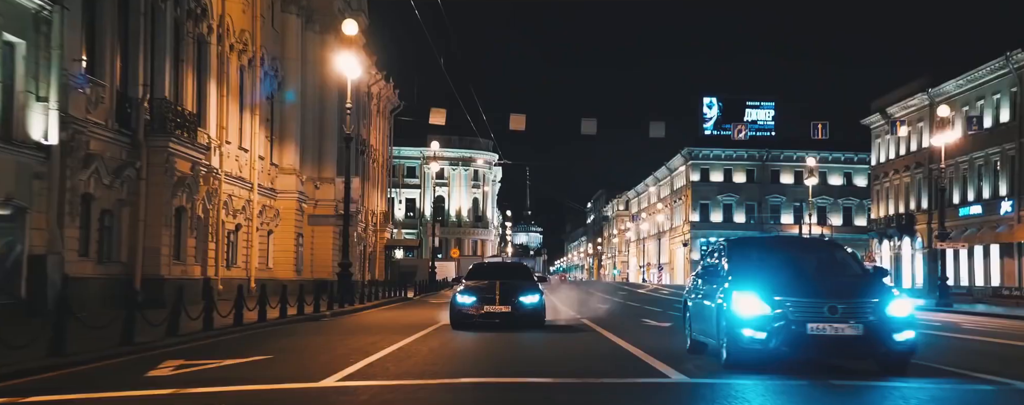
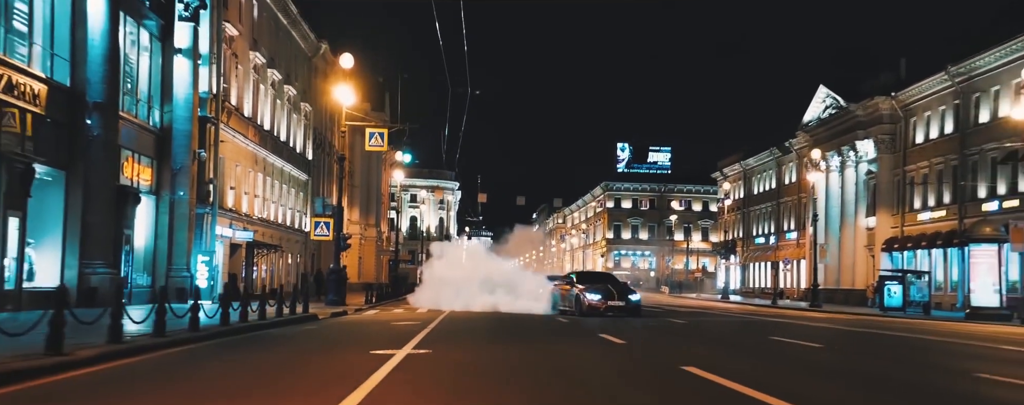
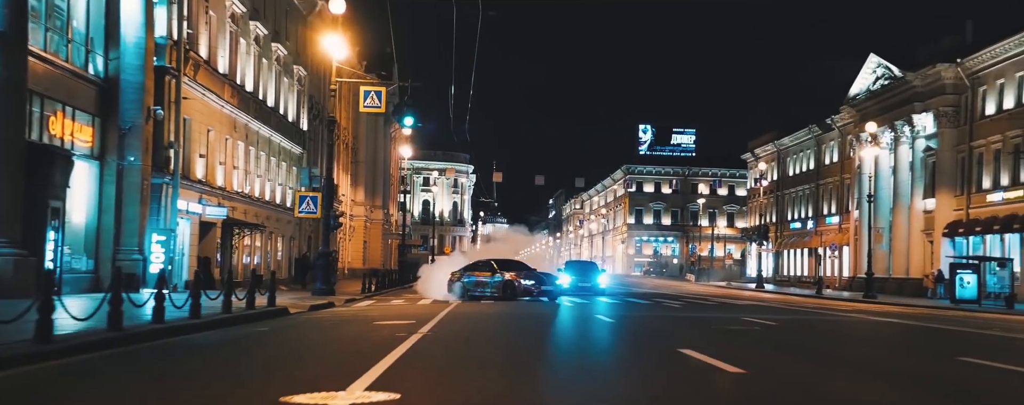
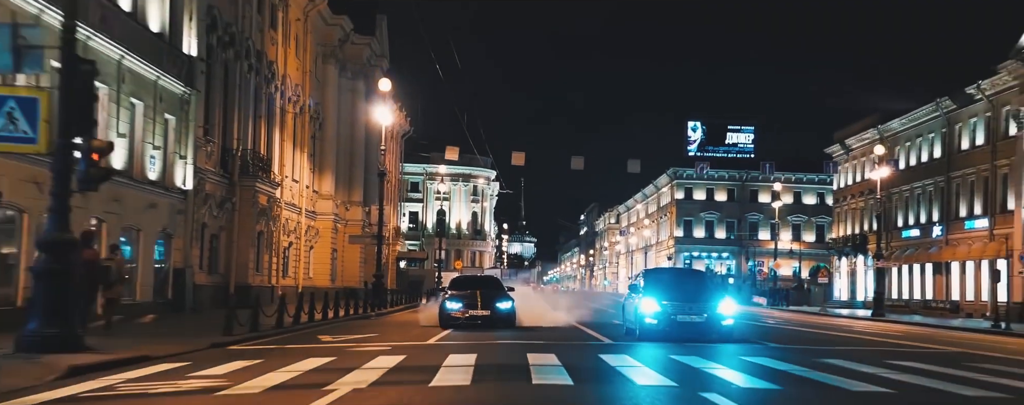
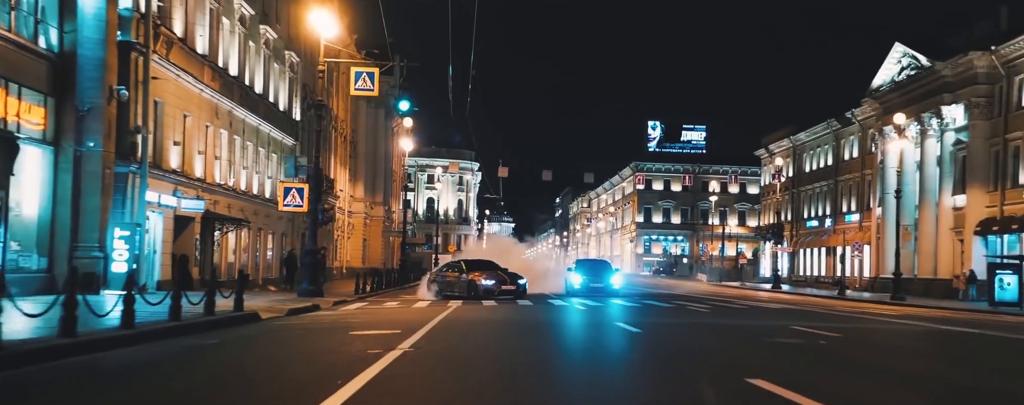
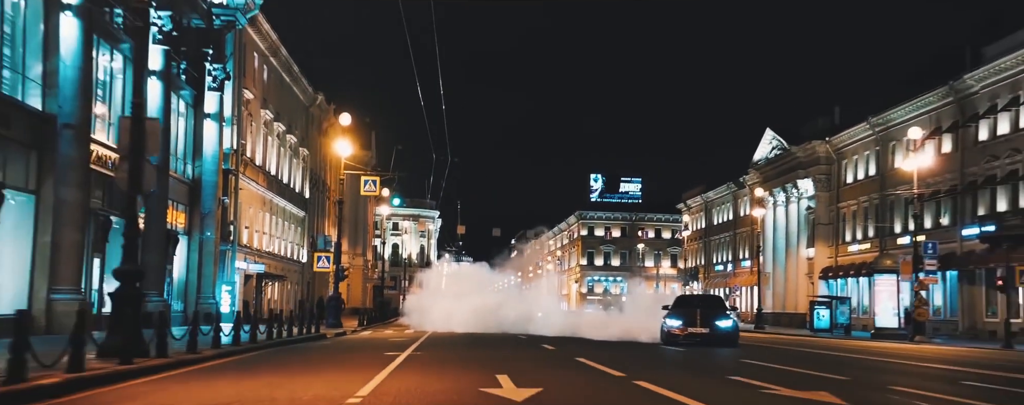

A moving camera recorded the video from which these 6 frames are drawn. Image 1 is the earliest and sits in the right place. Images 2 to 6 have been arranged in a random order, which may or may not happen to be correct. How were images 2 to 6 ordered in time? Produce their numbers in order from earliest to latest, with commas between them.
4, 5, 3, 2, 6
